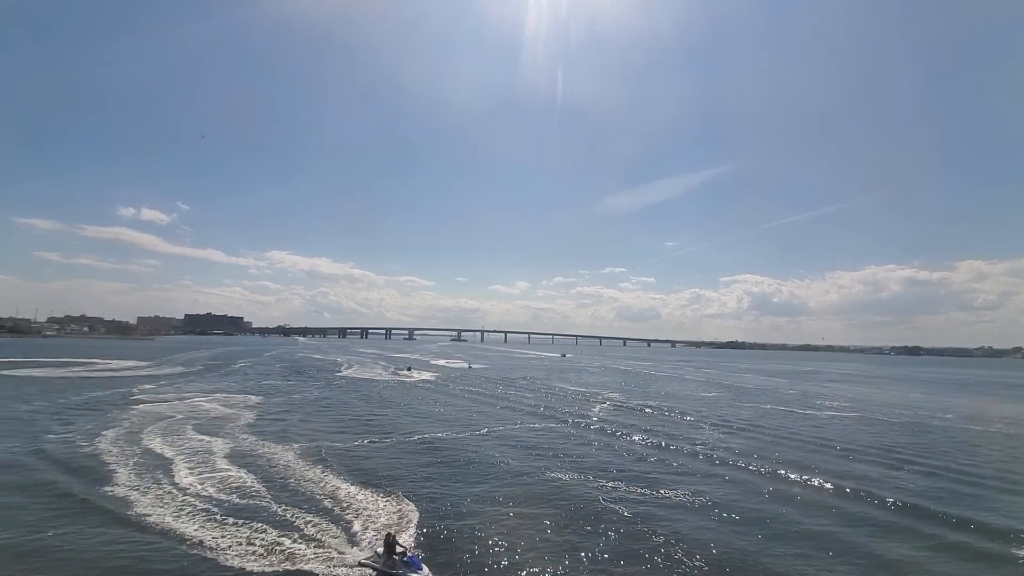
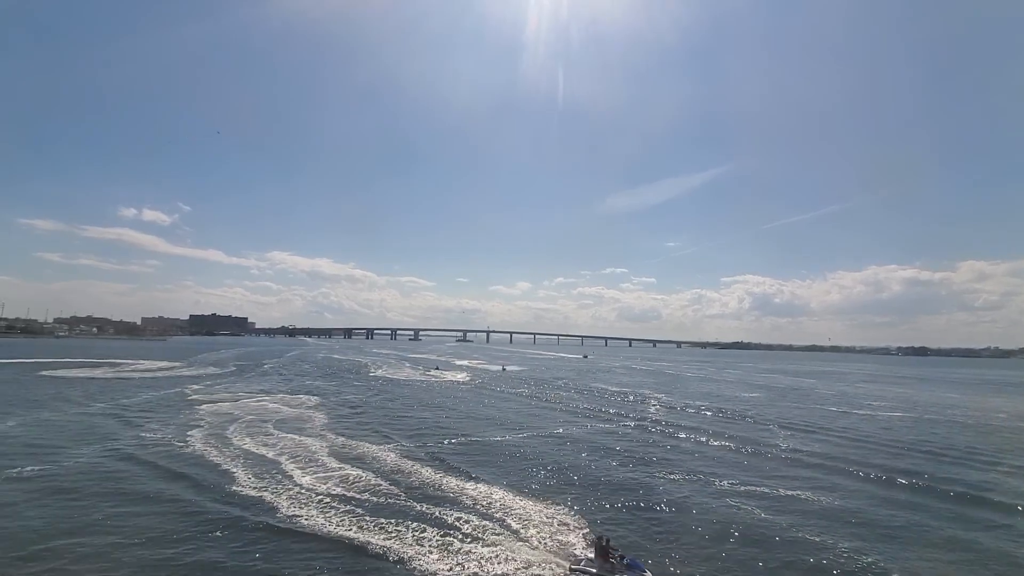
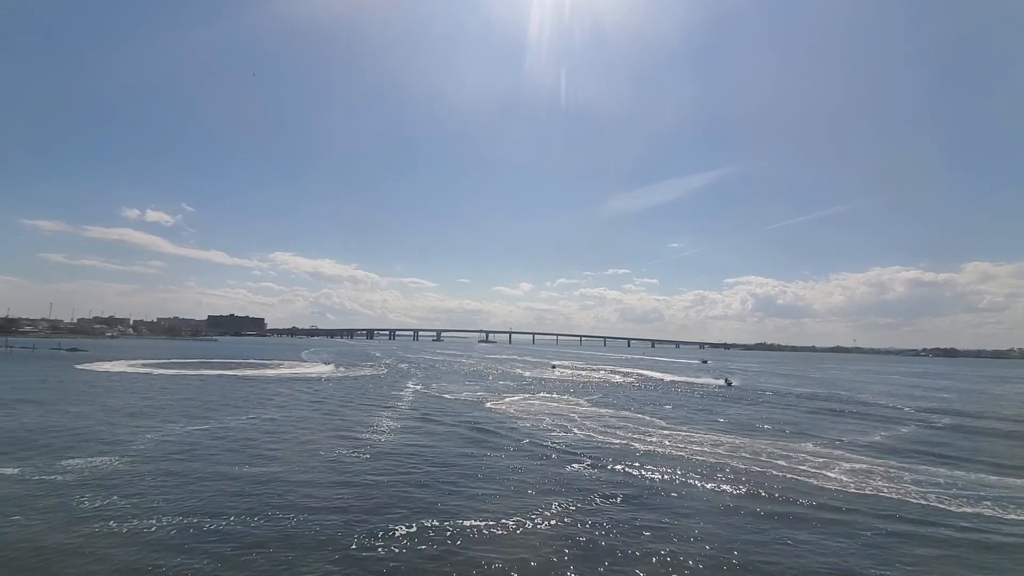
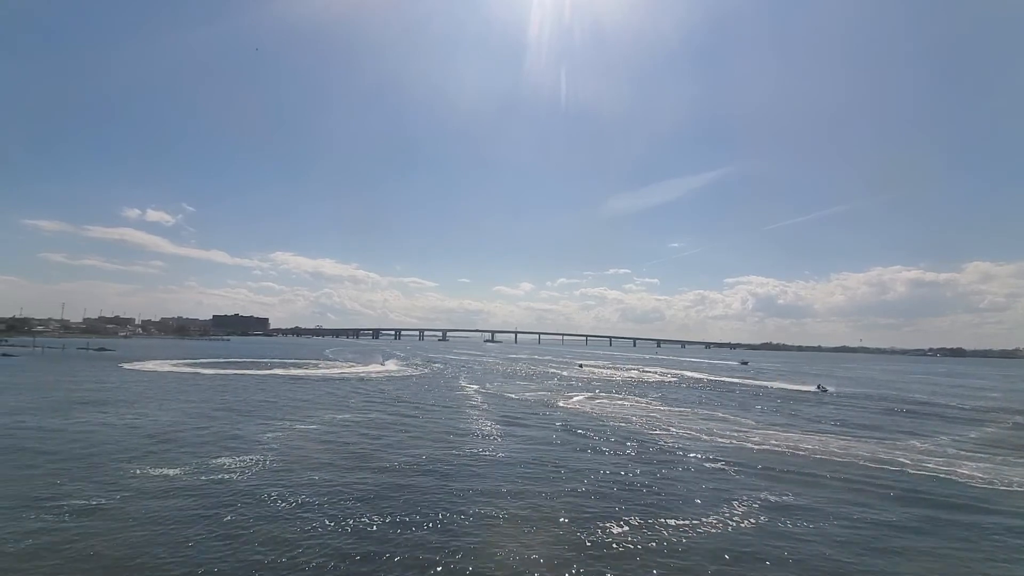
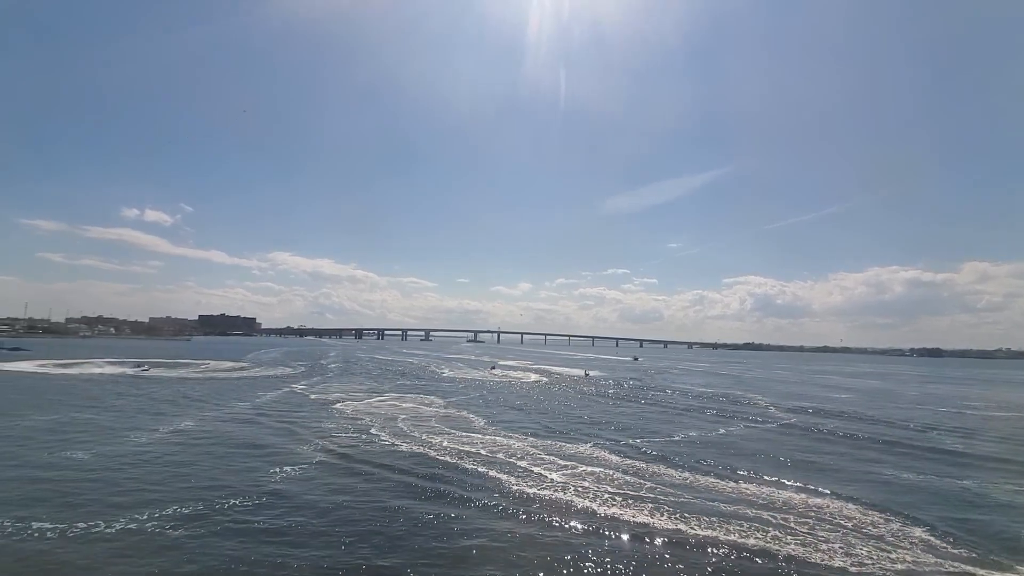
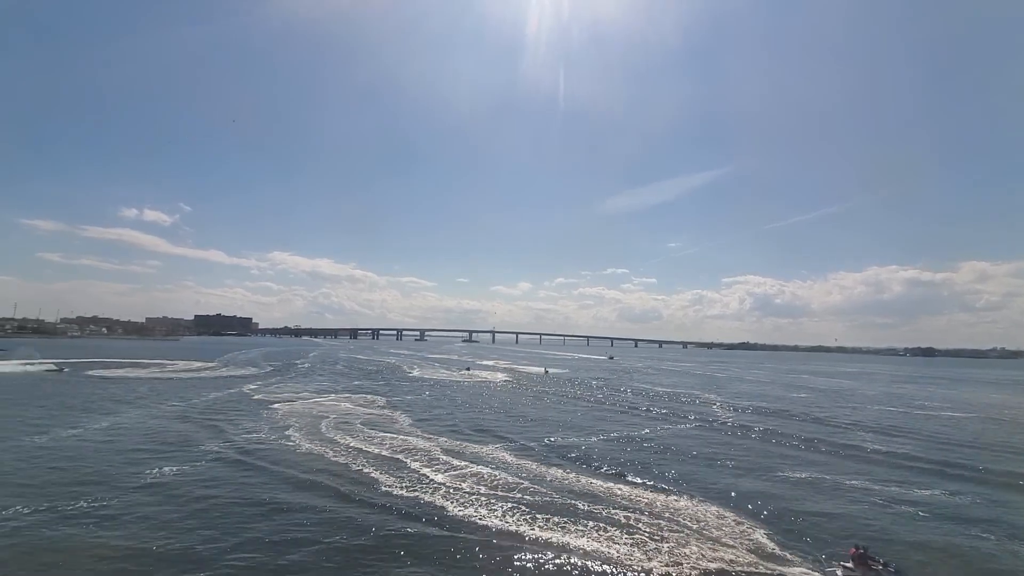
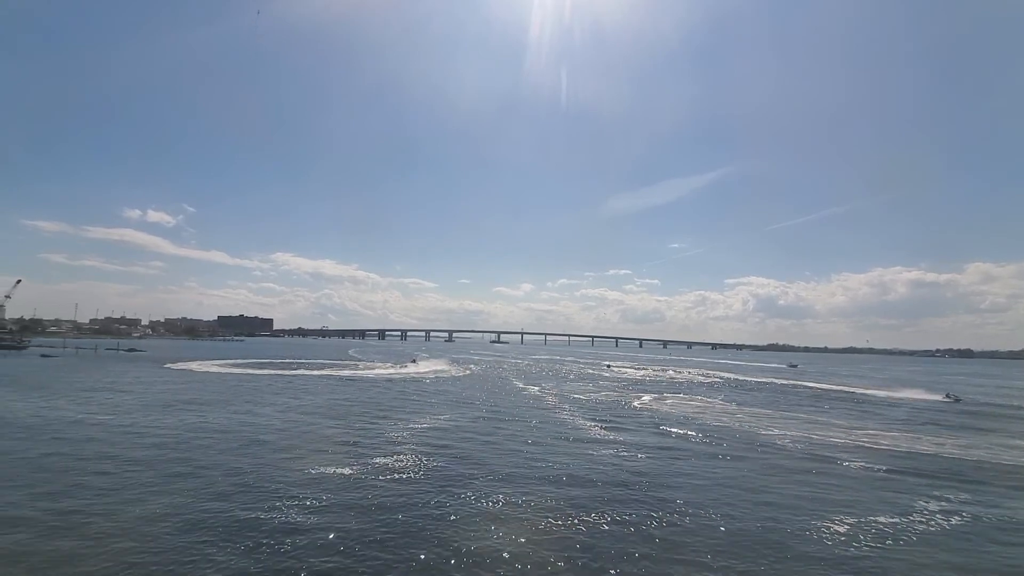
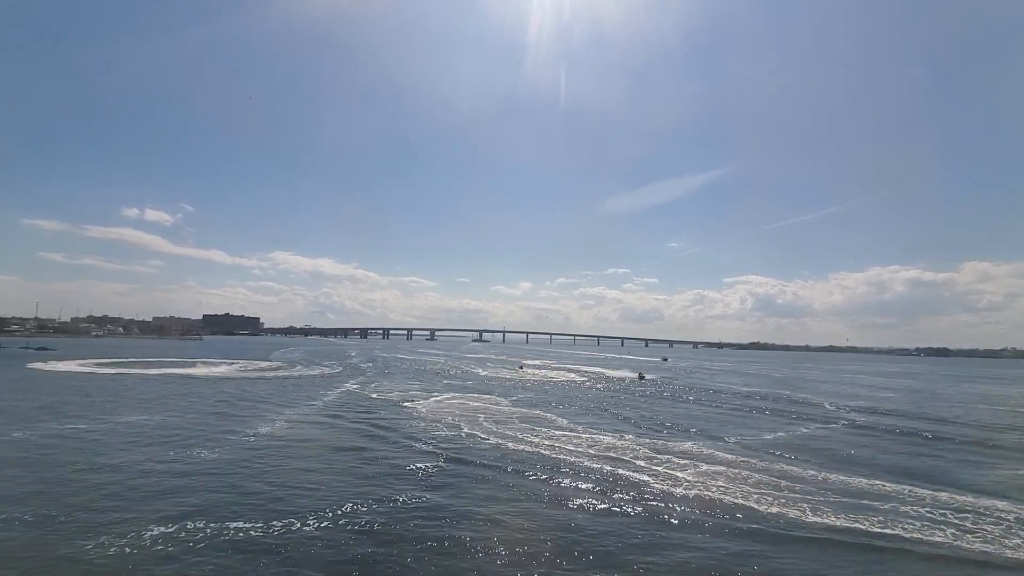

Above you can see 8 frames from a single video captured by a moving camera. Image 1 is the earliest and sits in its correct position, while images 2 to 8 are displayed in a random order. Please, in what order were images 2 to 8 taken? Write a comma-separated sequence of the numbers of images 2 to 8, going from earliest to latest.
2, 6, 5, 8, 3, 4, 7
